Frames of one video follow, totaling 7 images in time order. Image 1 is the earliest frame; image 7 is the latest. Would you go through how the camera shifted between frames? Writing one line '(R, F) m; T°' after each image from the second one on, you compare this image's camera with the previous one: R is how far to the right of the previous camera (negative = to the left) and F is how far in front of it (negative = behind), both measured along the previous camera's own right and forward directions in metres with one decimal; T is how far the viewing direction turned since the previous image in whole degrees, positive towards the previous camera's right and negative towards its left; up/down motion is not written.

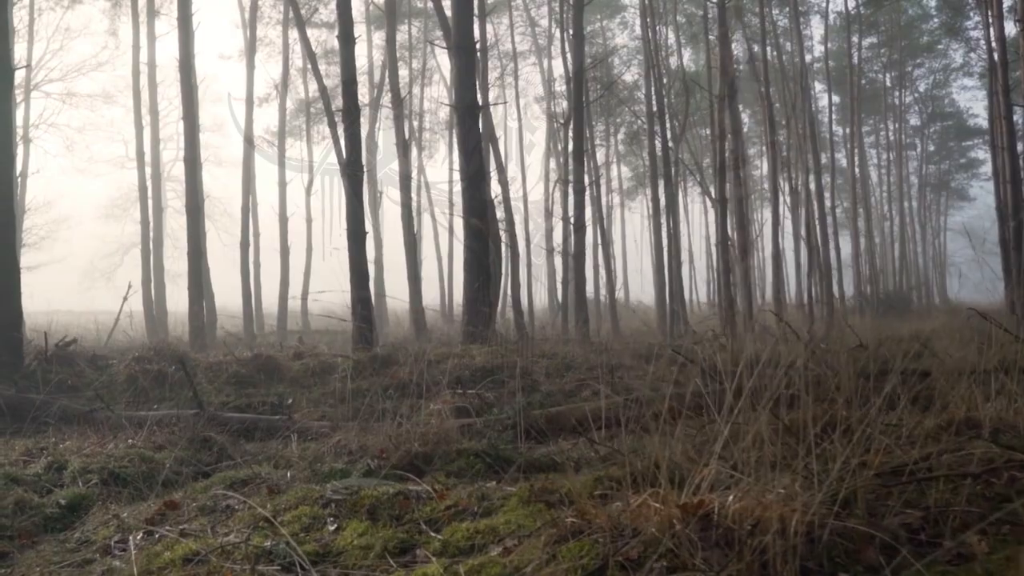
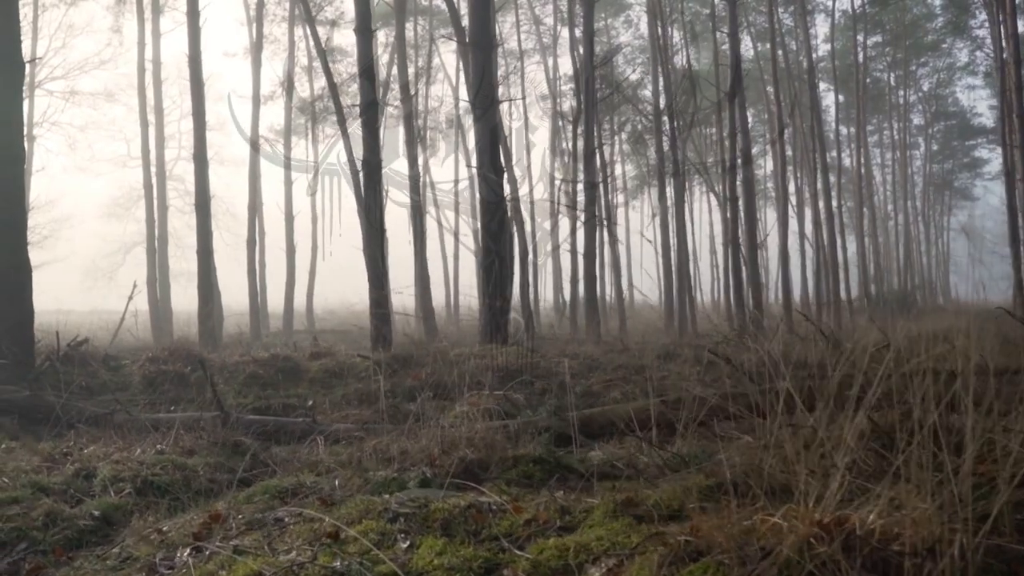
(-0.3, +0.2) m; 0°
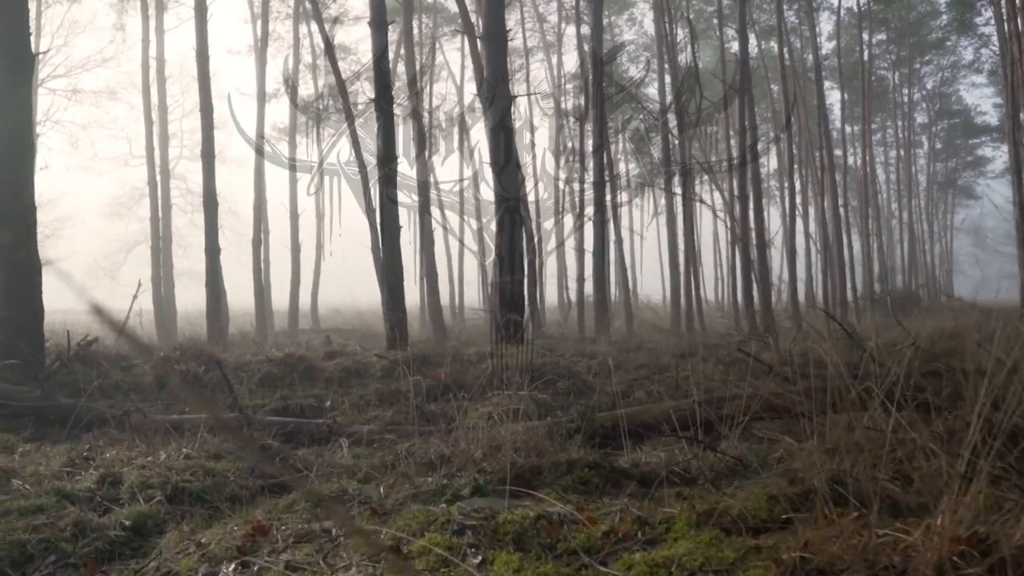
(-0.2, +0.2) m; 0°
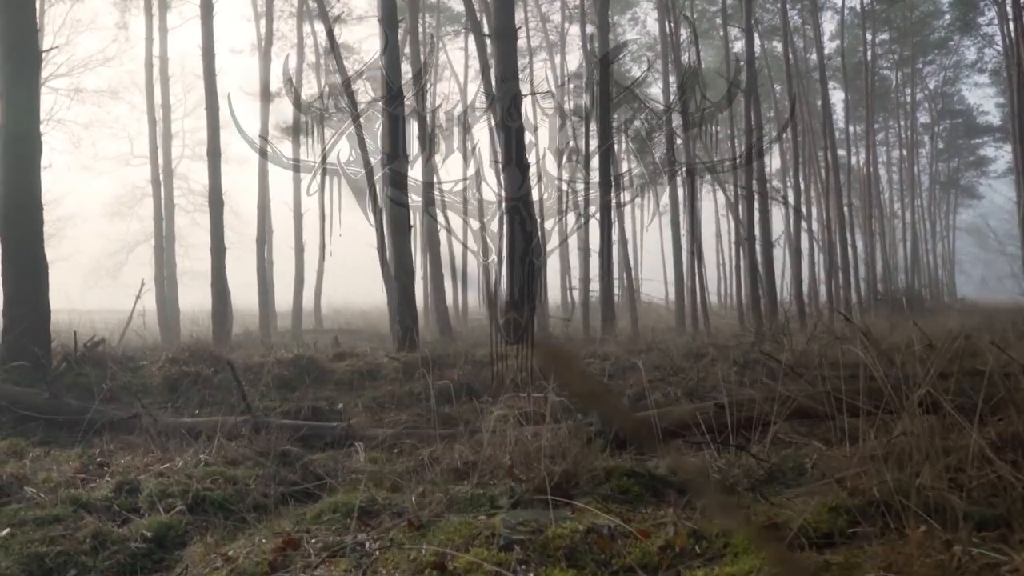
(-0.1, +0.1) m; 0°
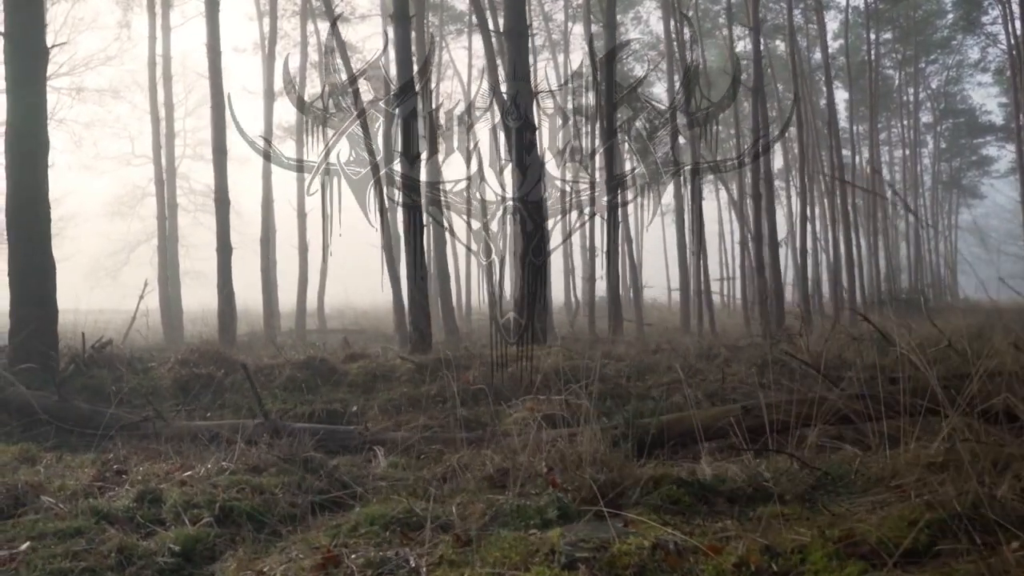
(-0.2, +0.2) m; 0°
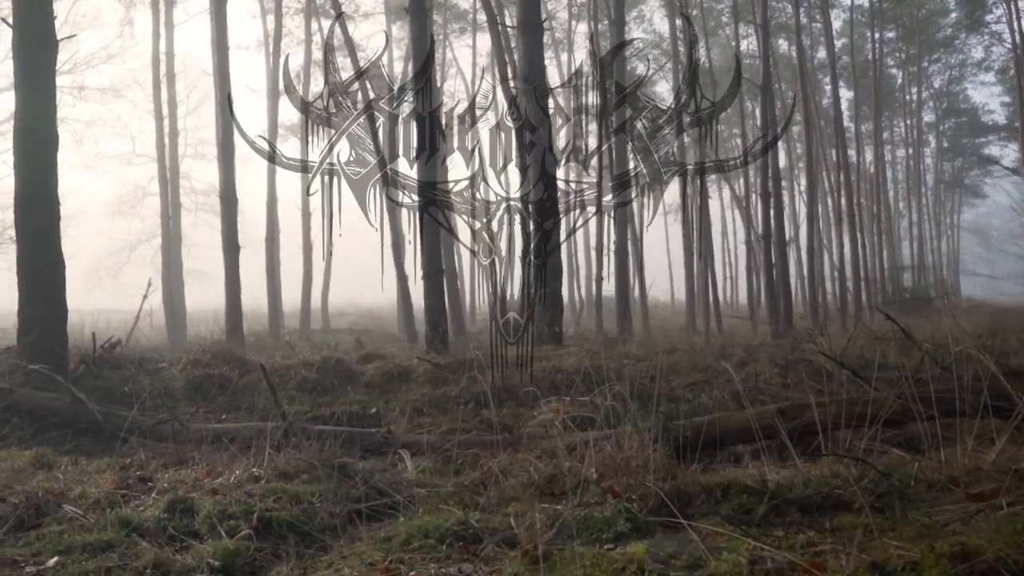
(-0.2, +0.2) m; 0°
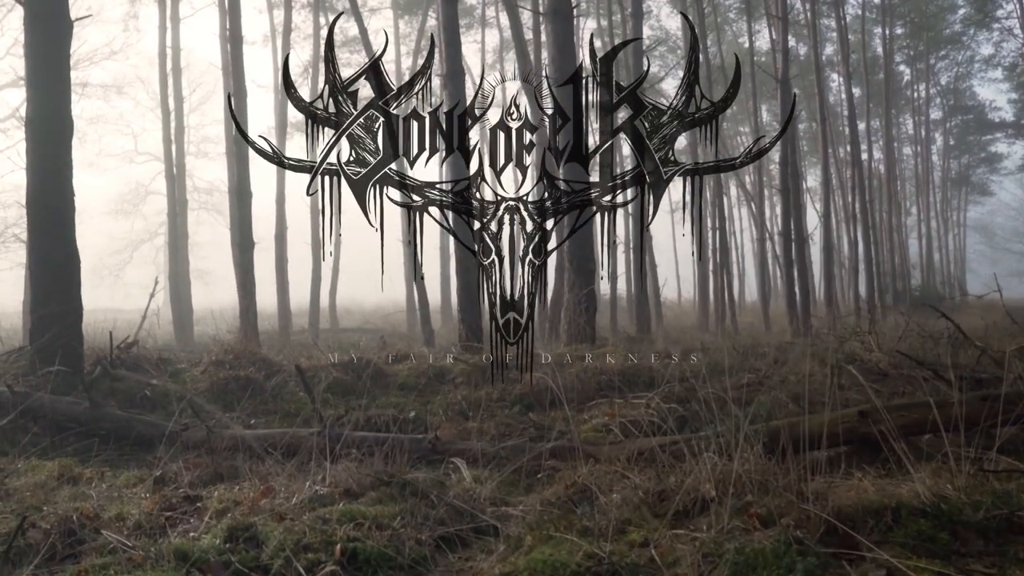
(-0.4, +0.5) m; 0°
